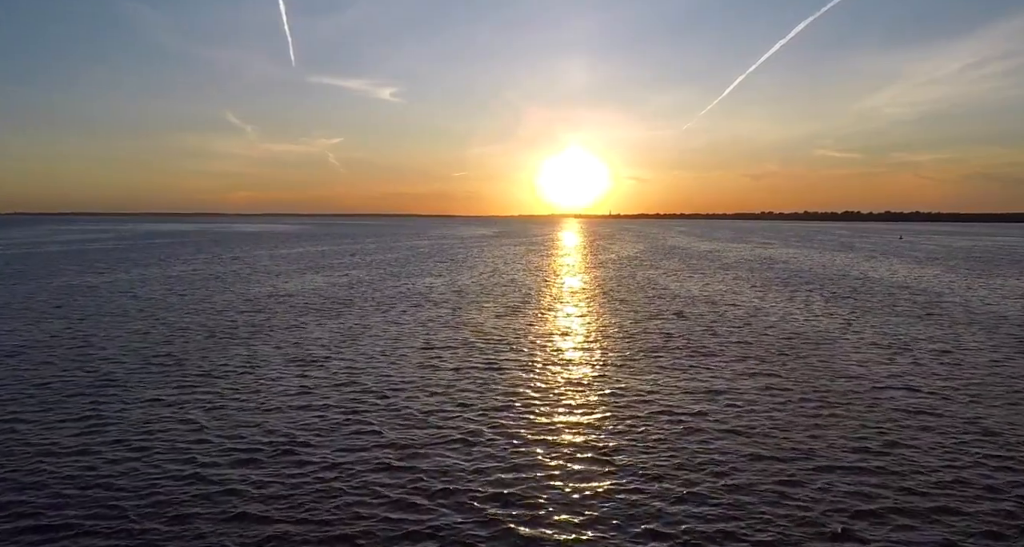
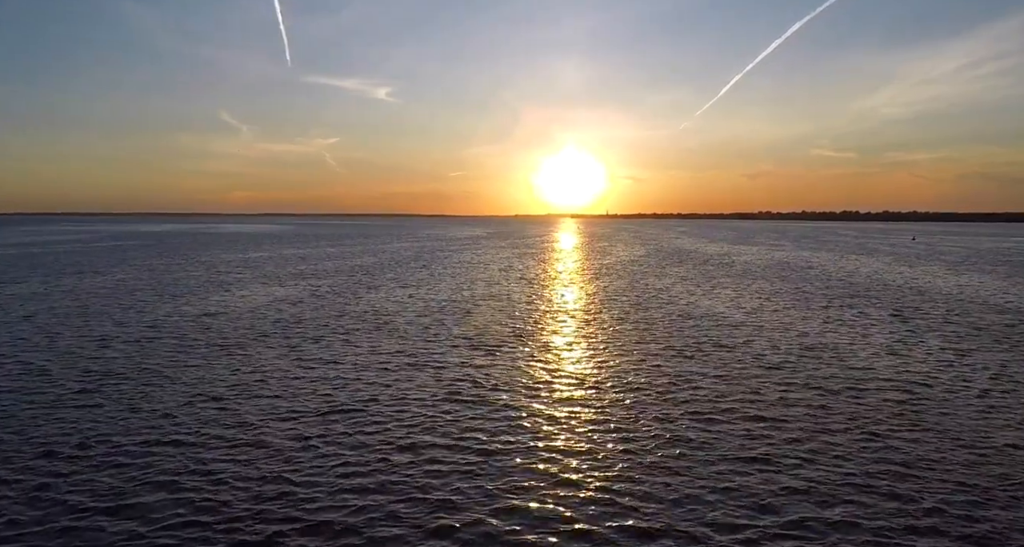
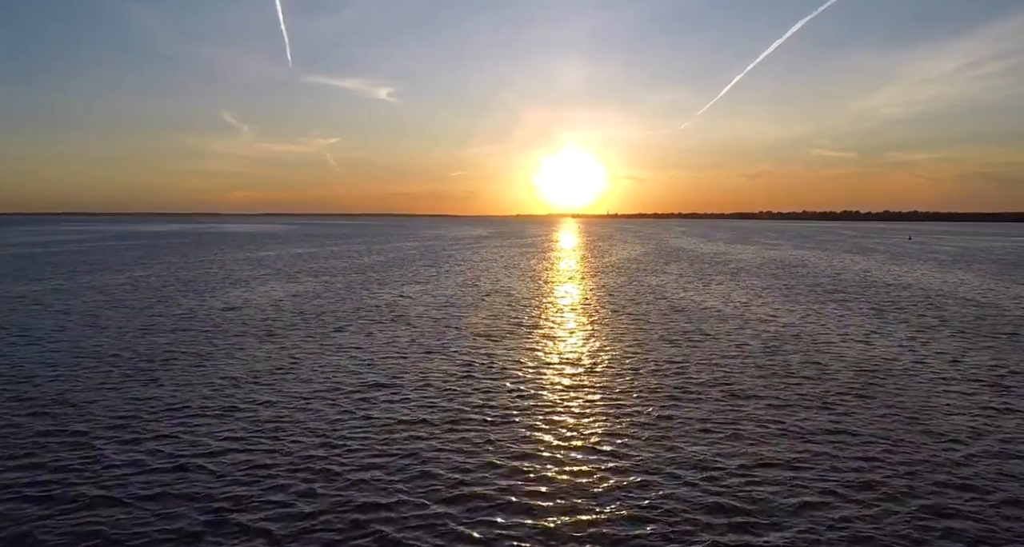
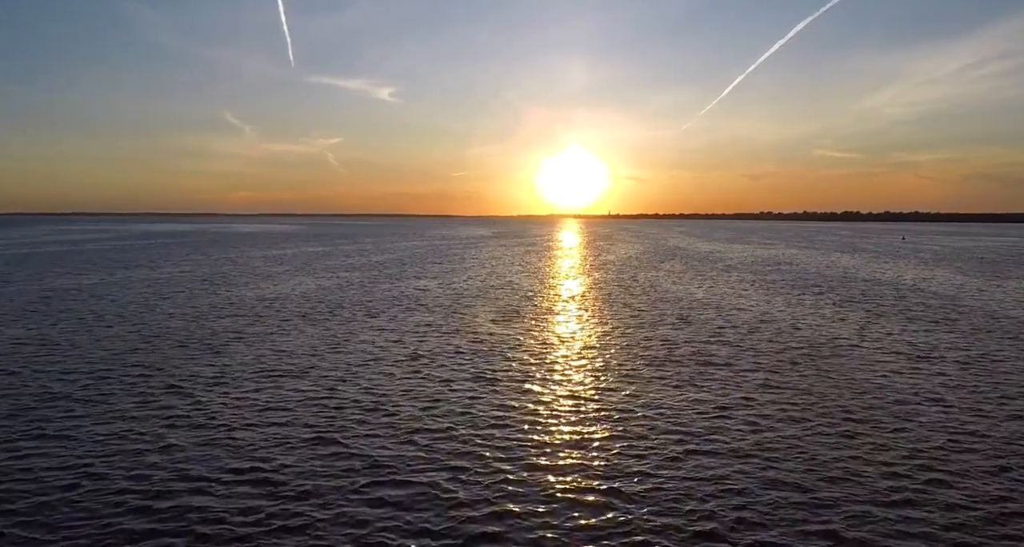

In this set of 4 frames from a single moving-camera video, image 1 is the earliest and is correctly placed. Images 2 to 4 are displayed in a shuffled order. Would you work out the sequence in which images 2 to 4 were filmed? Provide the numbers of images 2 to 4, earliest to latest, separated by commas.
4, 3, 2
